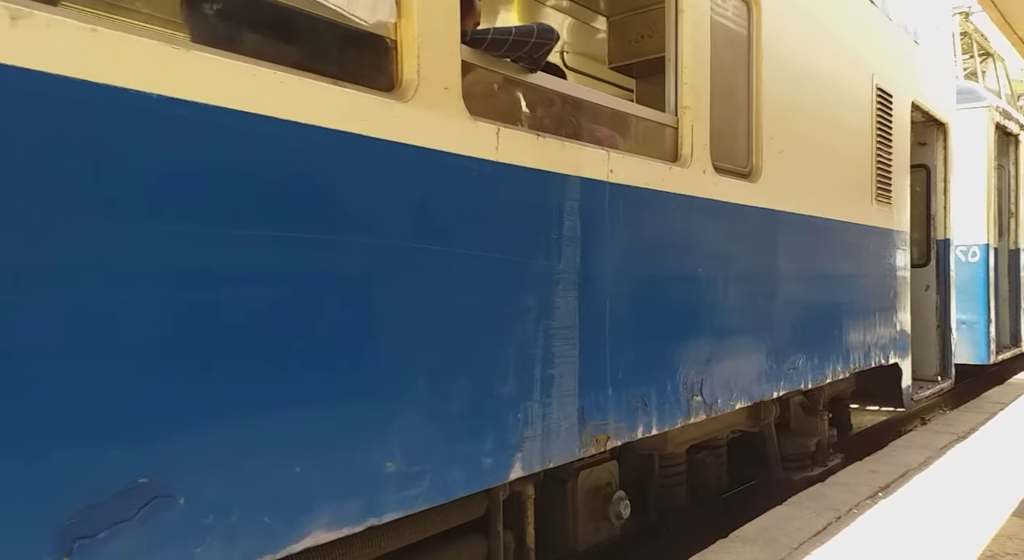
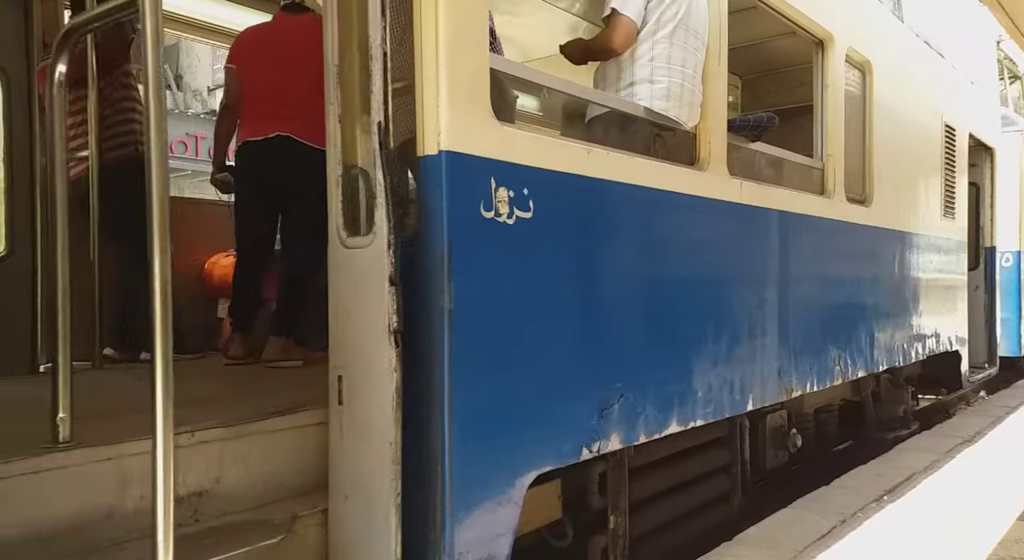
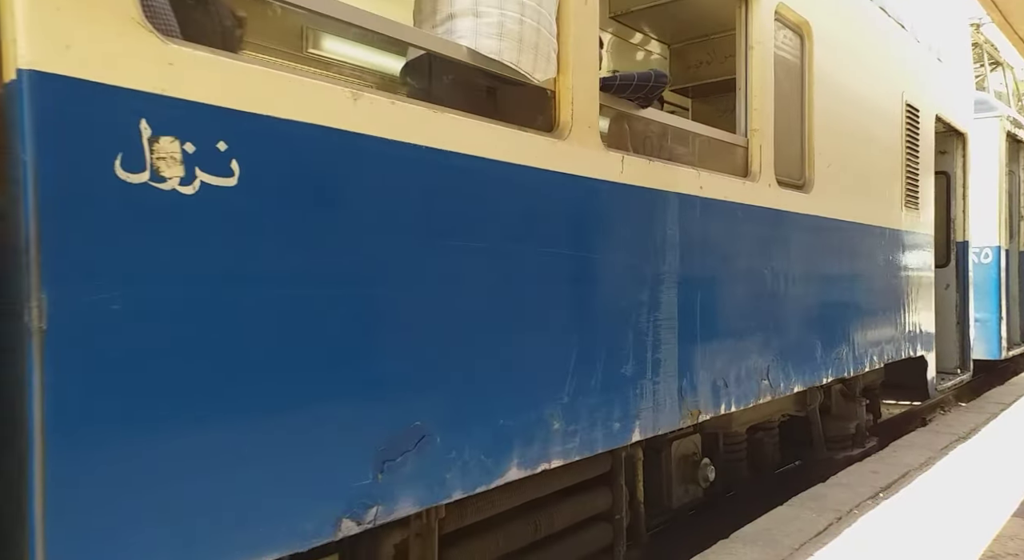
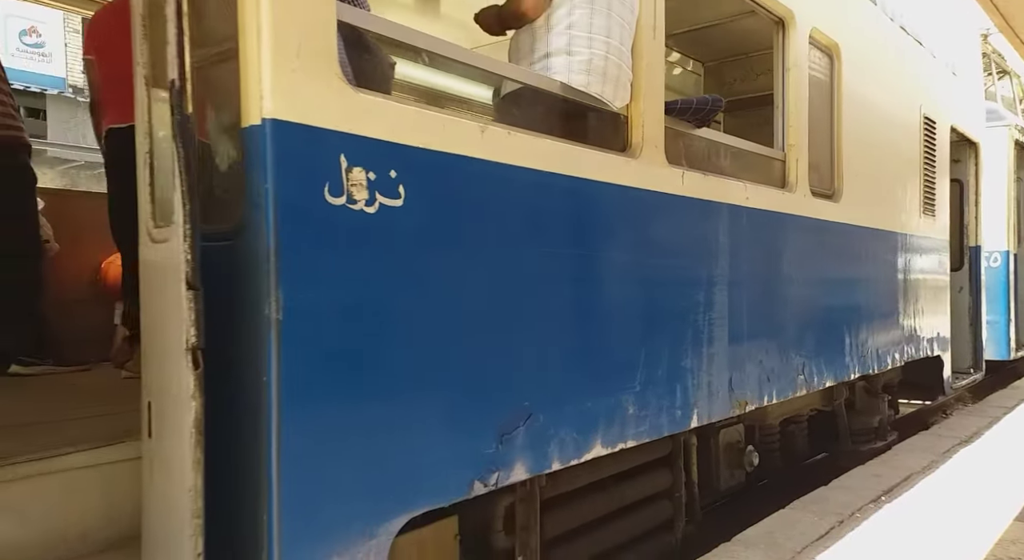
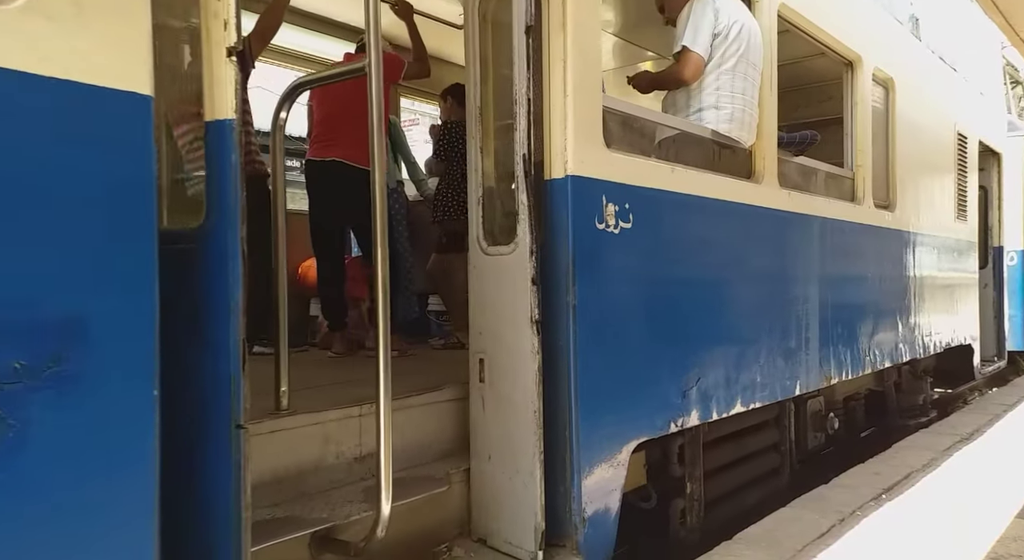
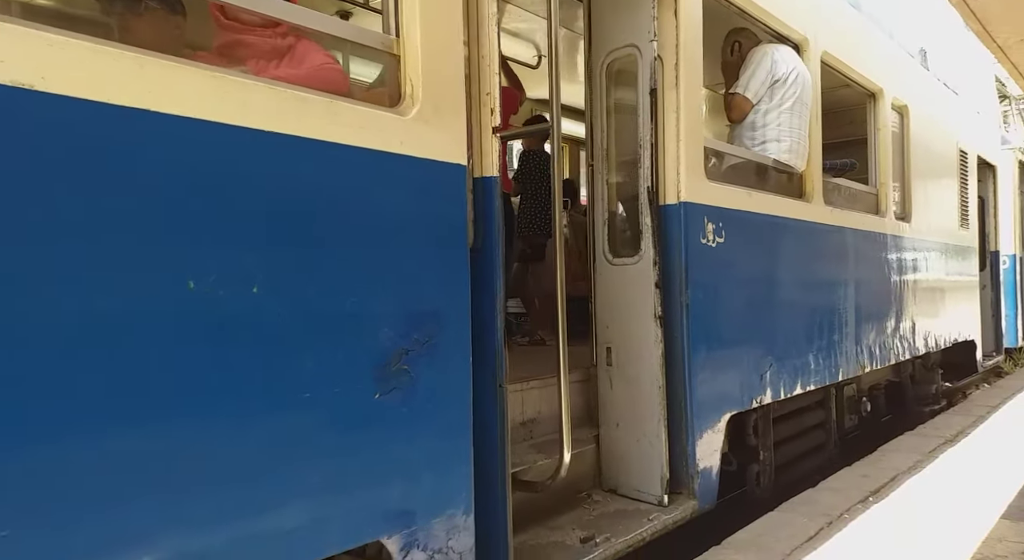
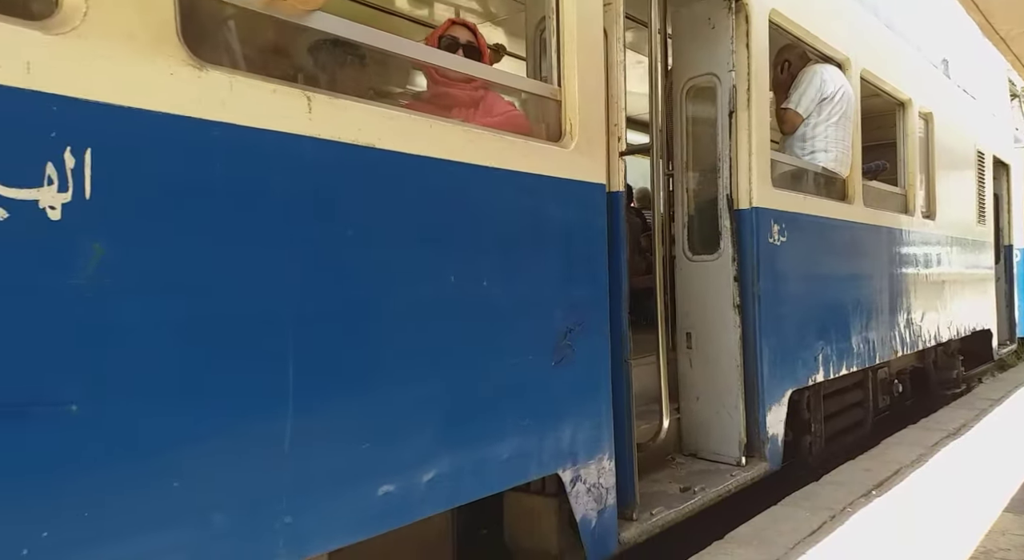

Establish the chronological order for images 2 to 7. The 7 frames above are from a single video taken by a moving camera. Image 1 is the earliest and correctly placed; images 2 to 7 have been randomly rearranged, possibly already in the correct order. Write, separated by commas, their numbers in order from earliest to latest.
3, 4, 2, 5, 6, 7
